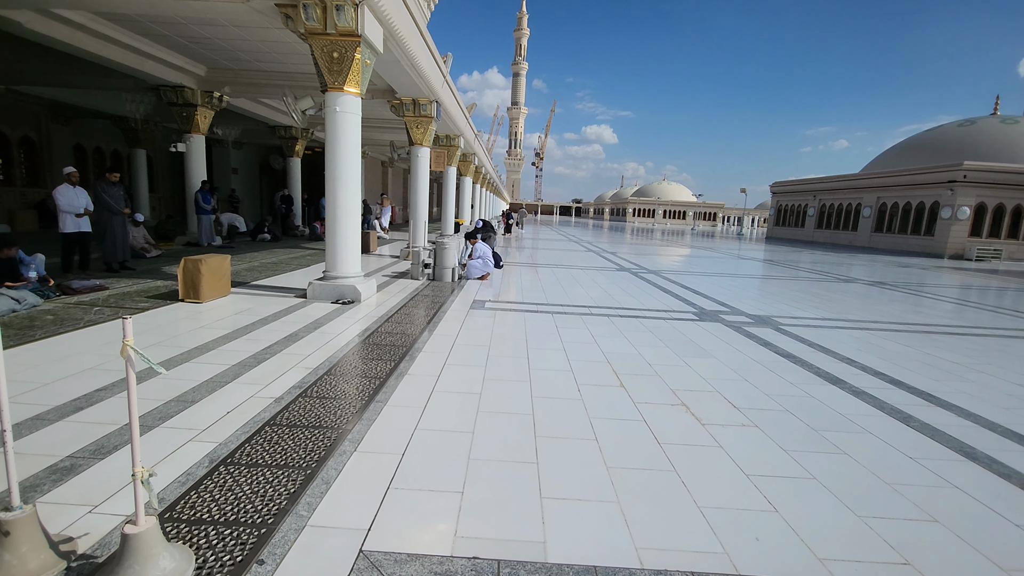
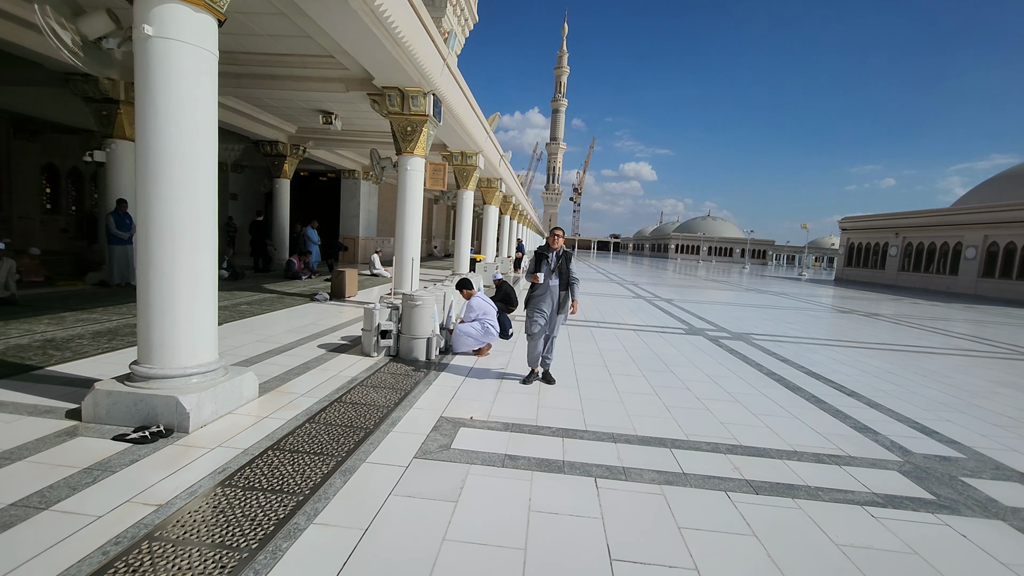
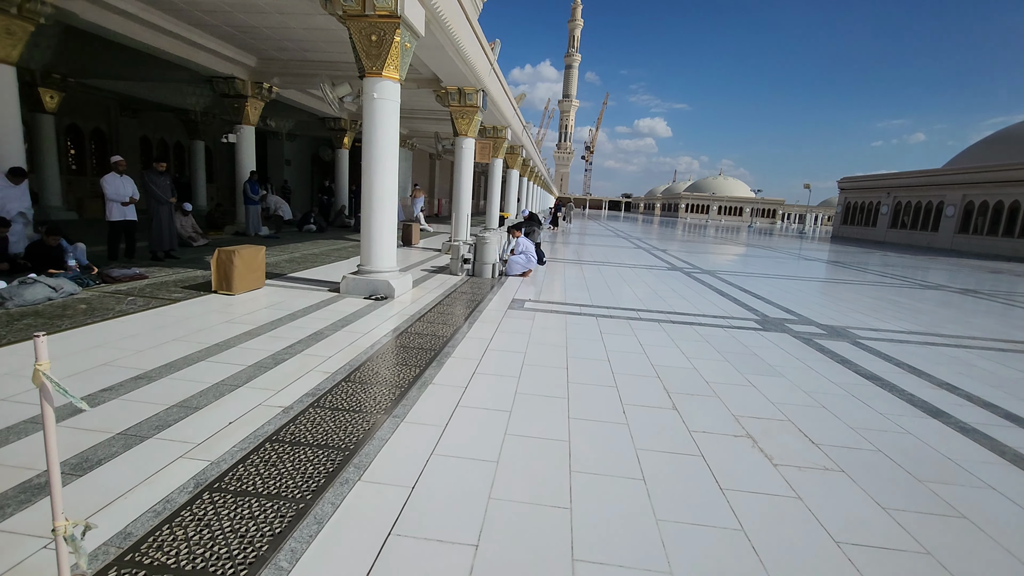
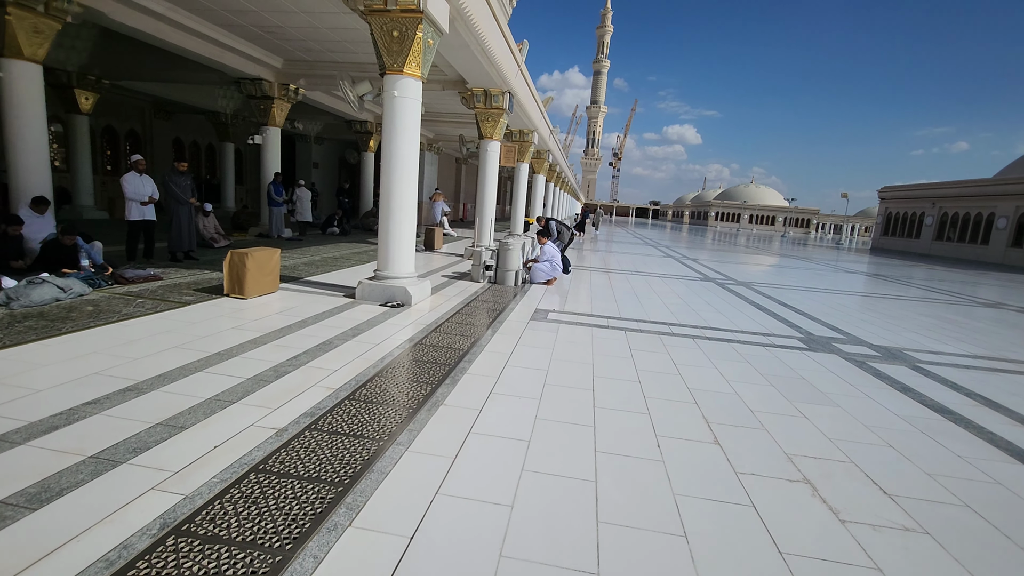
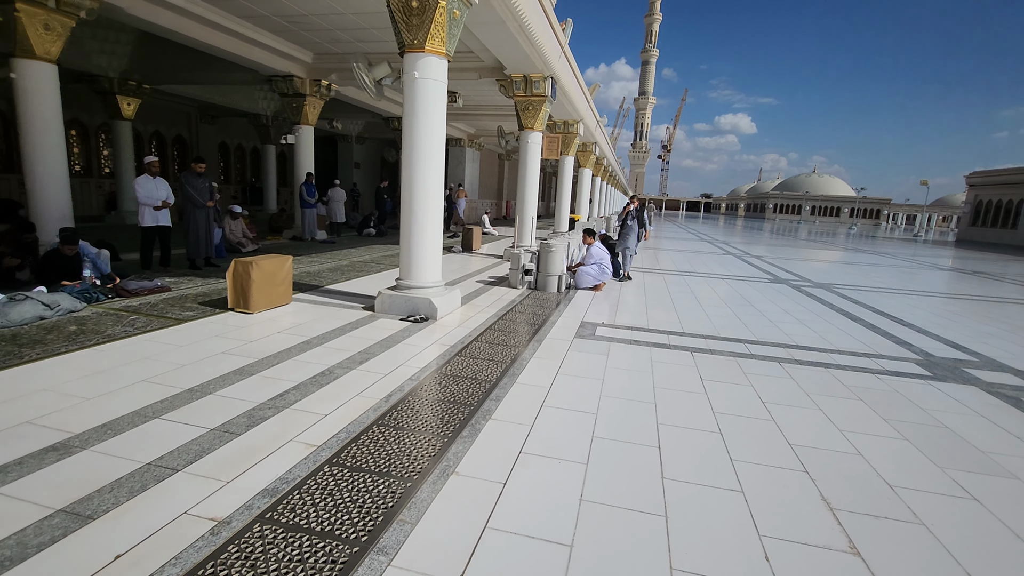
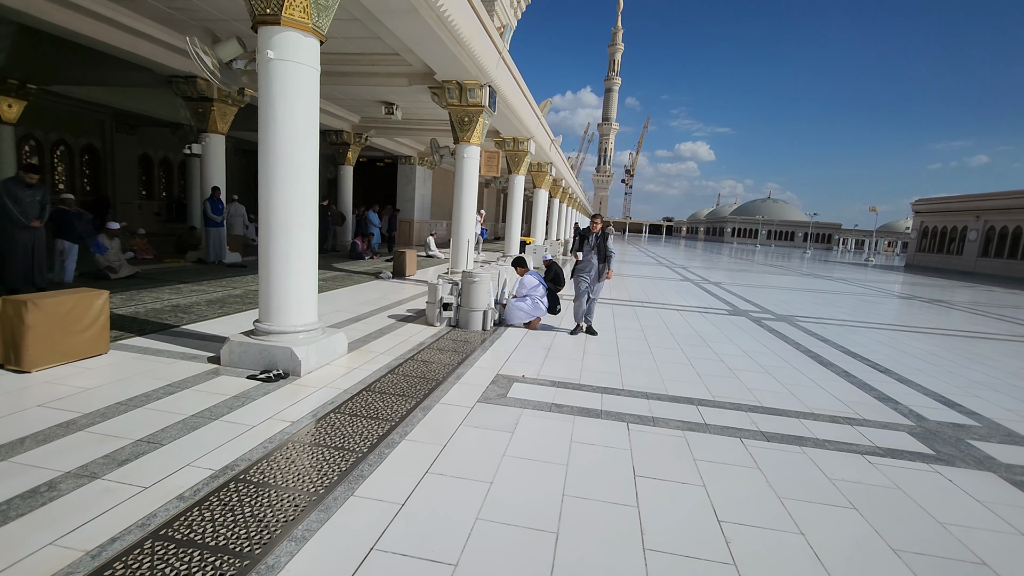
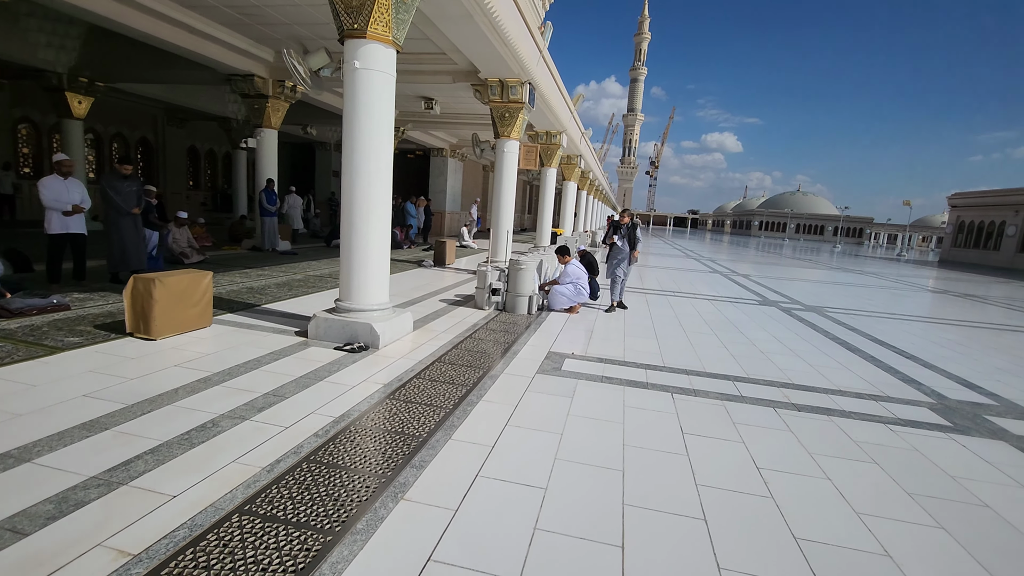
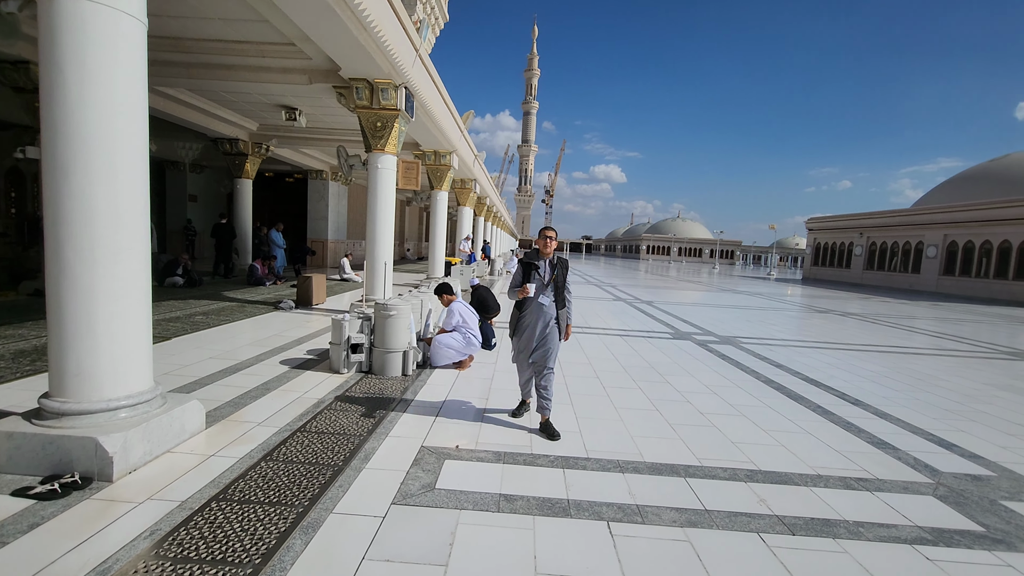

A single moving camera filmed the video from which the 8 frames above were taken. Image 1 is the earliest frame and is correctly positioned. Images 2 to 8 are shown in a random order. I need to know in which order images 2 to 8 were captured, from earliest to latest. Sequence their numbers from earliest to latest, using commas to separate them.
3, 4, 5, 7, 6, 2, 8
